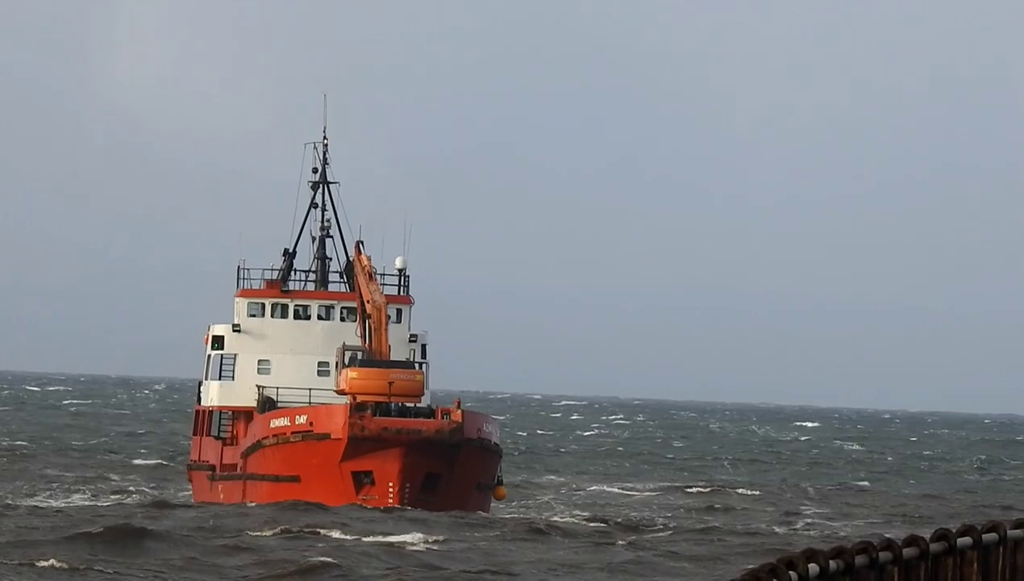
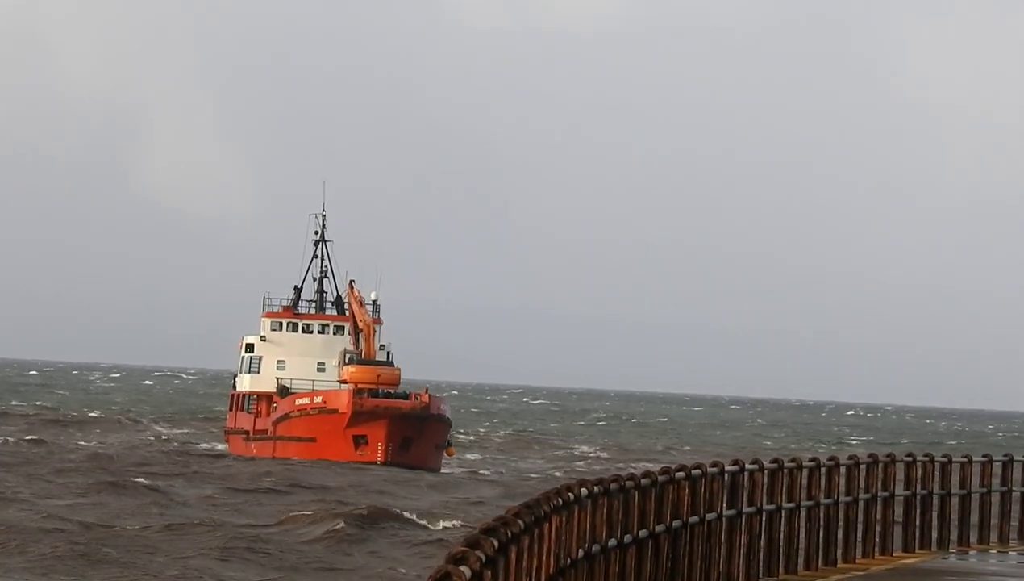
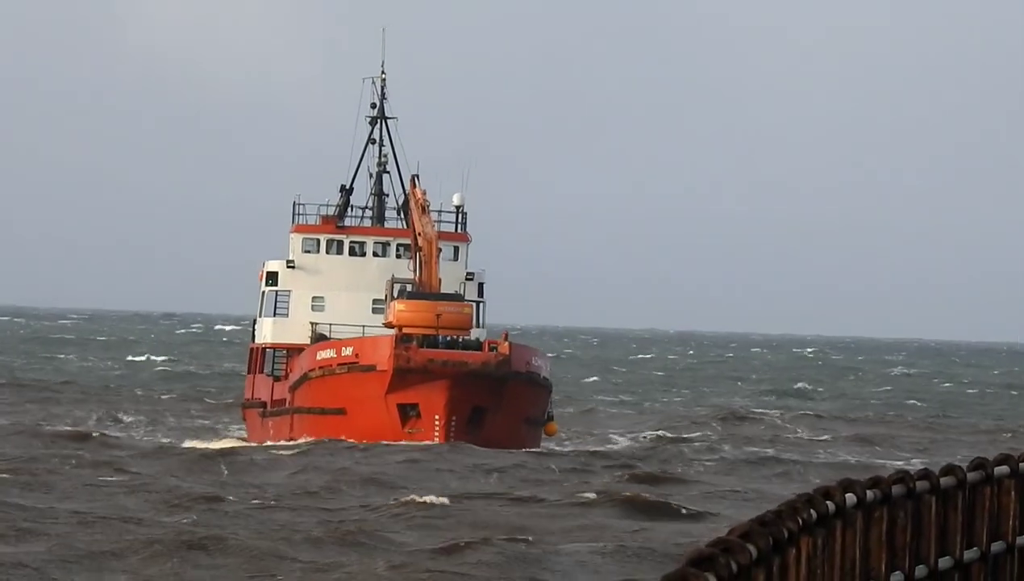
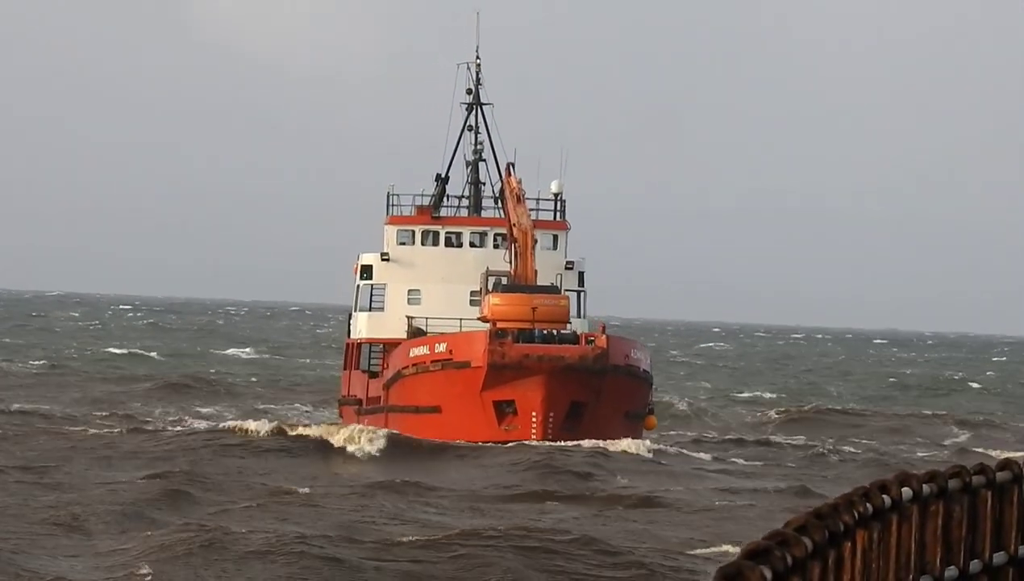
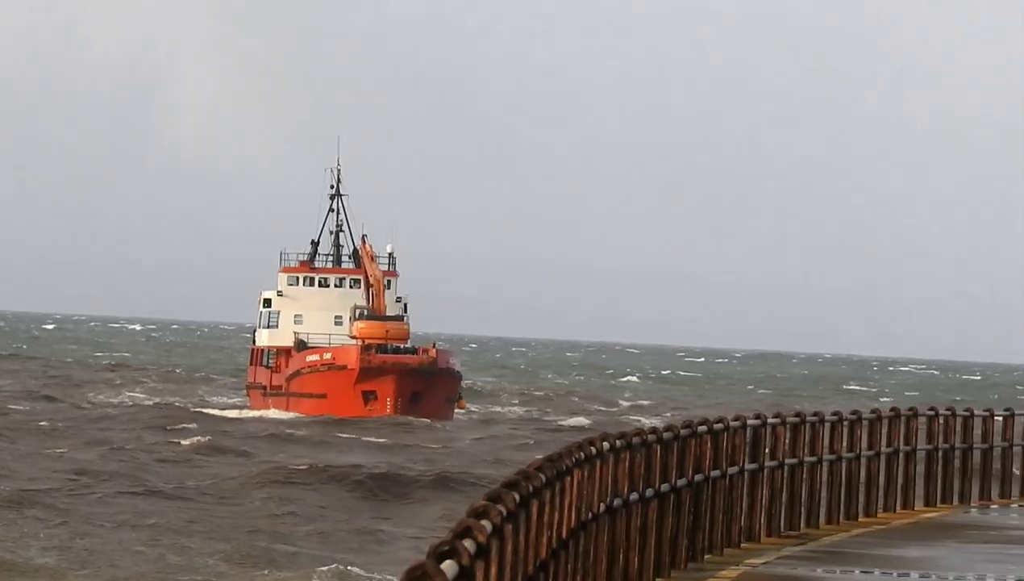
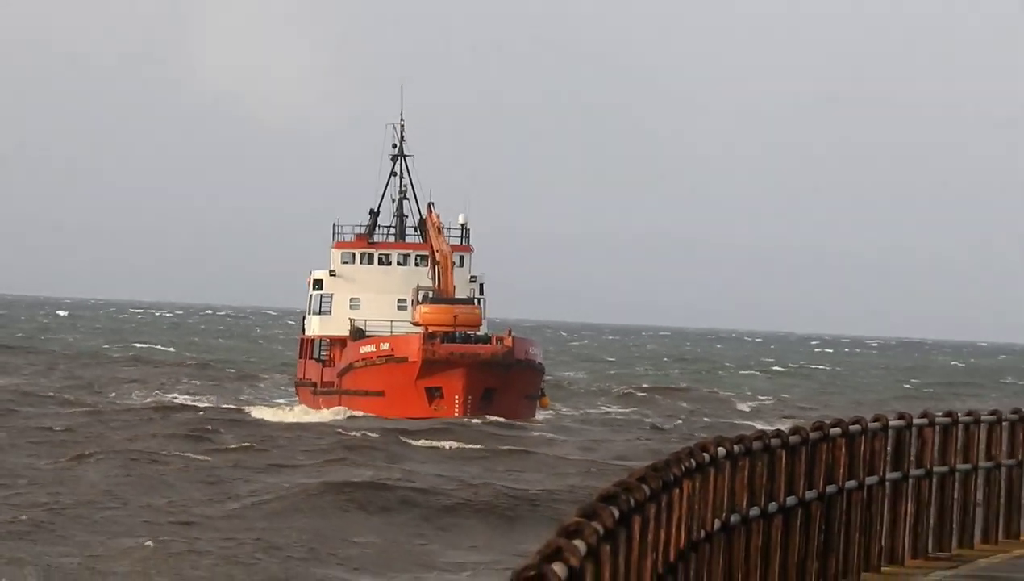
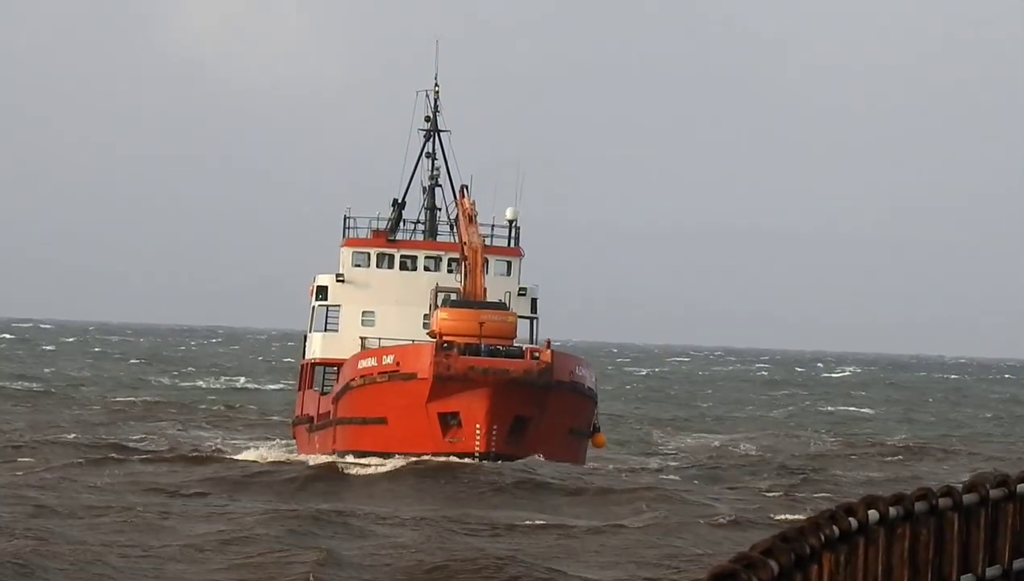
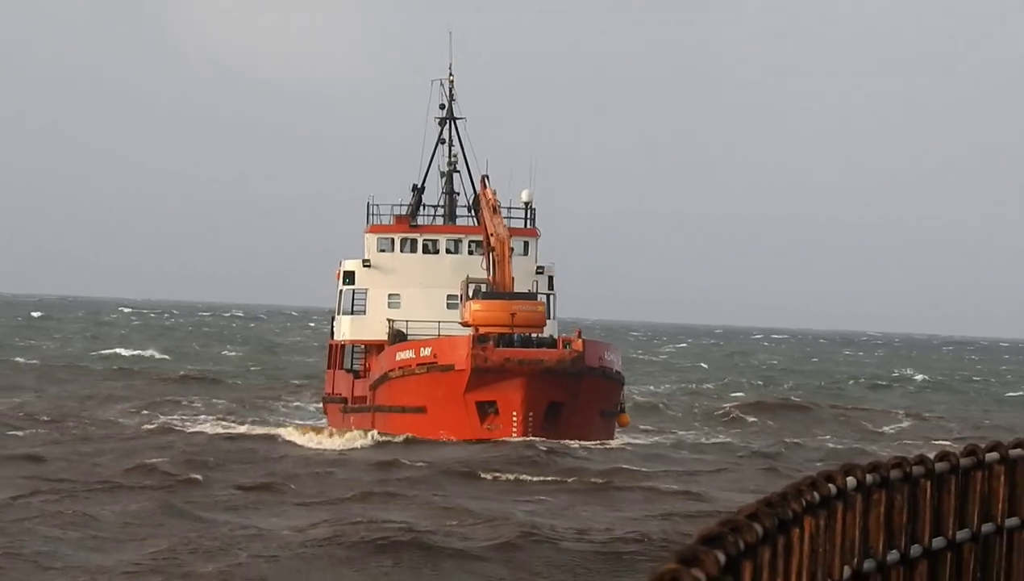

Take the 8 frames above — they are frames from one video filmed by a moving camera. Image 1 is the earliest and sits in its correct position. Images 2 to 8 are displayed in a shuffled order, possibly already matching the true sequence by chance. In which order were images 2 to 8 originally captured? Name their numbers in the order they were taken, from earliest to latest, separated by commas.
3, 7, 4, 8, 6, 5, 2
